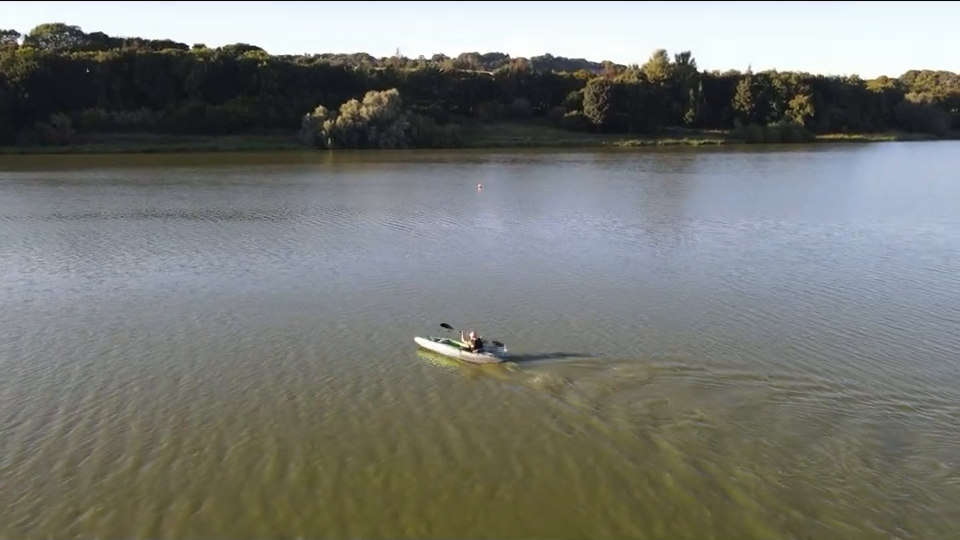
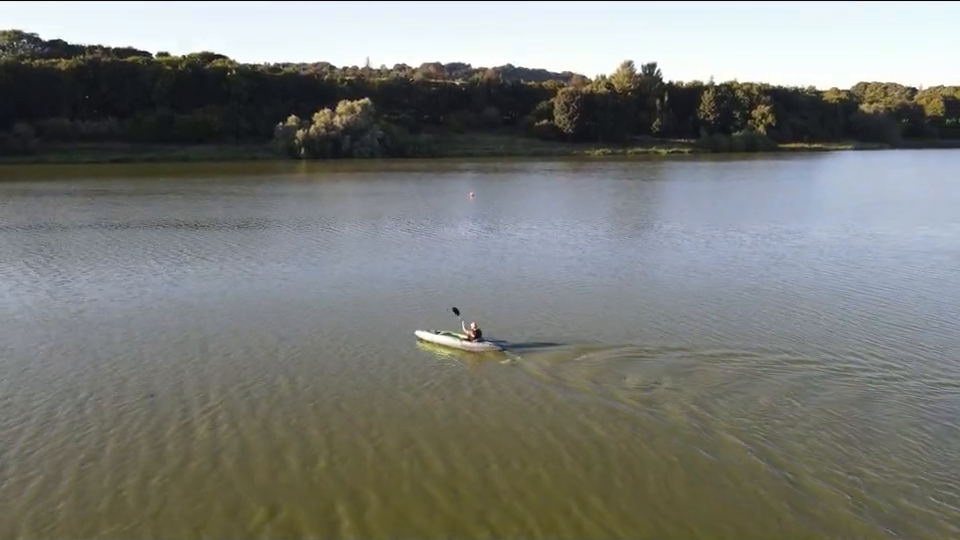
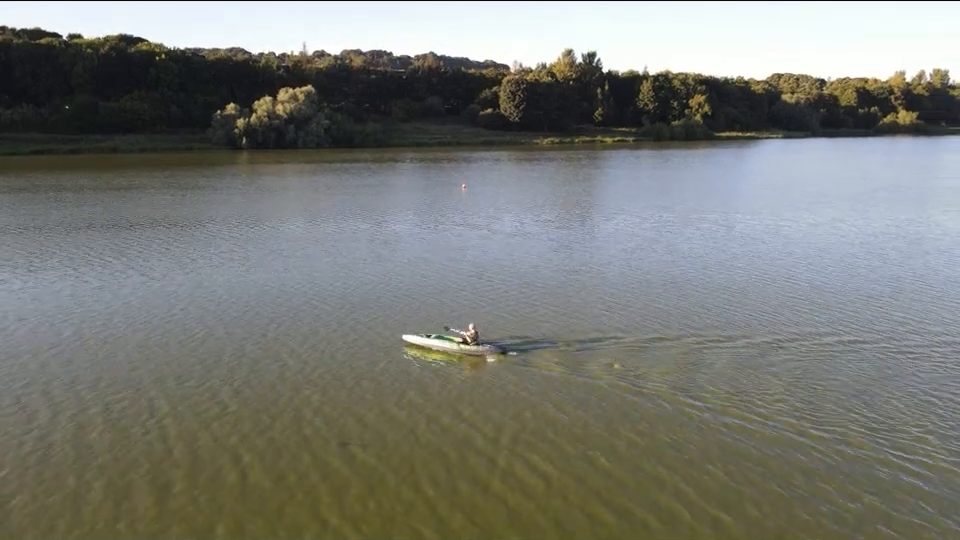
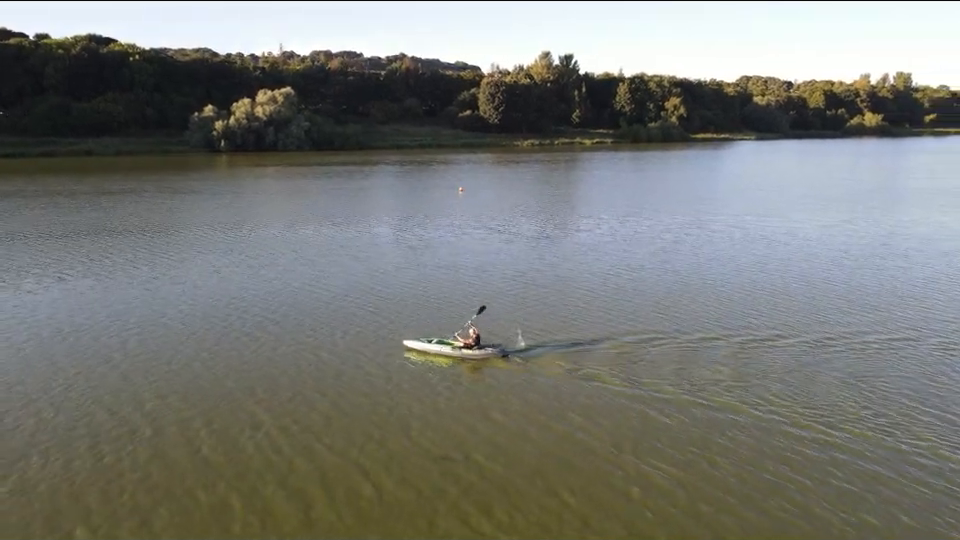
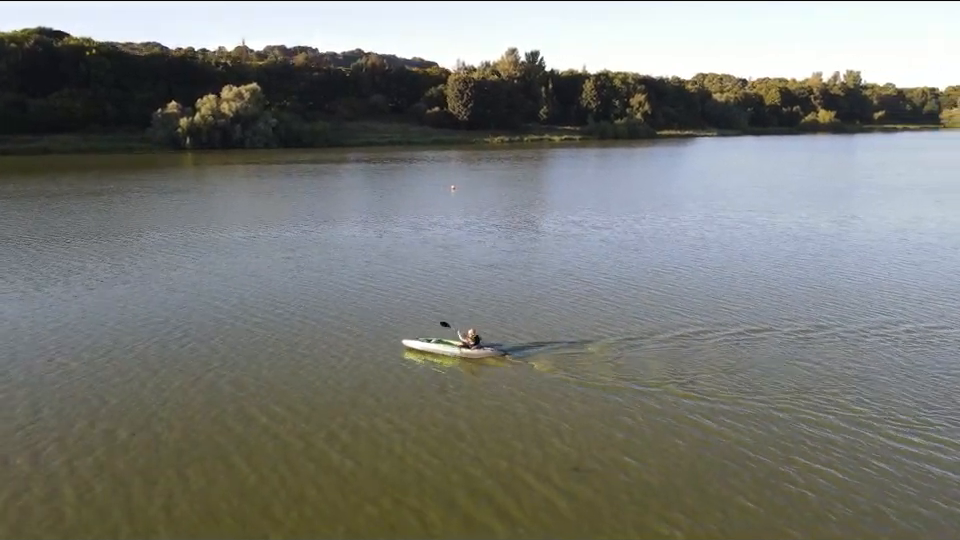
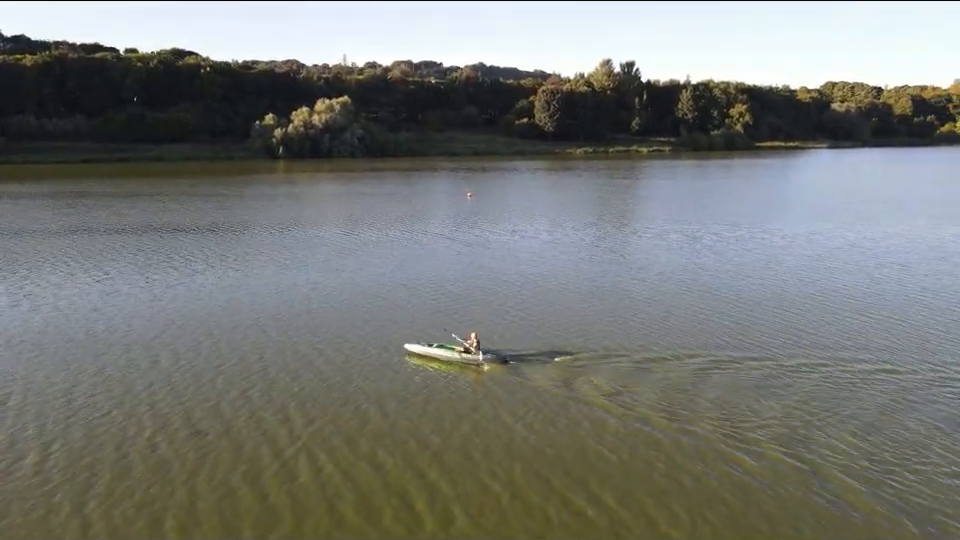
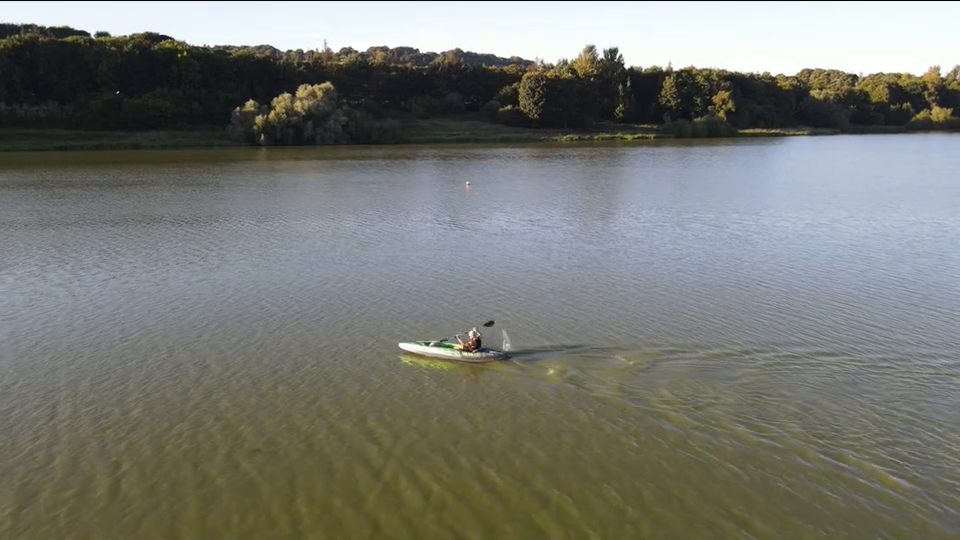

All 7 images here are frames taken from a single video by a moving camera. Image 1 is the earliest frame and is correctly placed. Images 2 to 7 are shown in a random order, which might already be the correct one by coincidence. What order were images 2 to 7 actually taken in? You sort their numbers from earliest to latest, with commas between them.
2, 6, 7, 3, 4, 5
